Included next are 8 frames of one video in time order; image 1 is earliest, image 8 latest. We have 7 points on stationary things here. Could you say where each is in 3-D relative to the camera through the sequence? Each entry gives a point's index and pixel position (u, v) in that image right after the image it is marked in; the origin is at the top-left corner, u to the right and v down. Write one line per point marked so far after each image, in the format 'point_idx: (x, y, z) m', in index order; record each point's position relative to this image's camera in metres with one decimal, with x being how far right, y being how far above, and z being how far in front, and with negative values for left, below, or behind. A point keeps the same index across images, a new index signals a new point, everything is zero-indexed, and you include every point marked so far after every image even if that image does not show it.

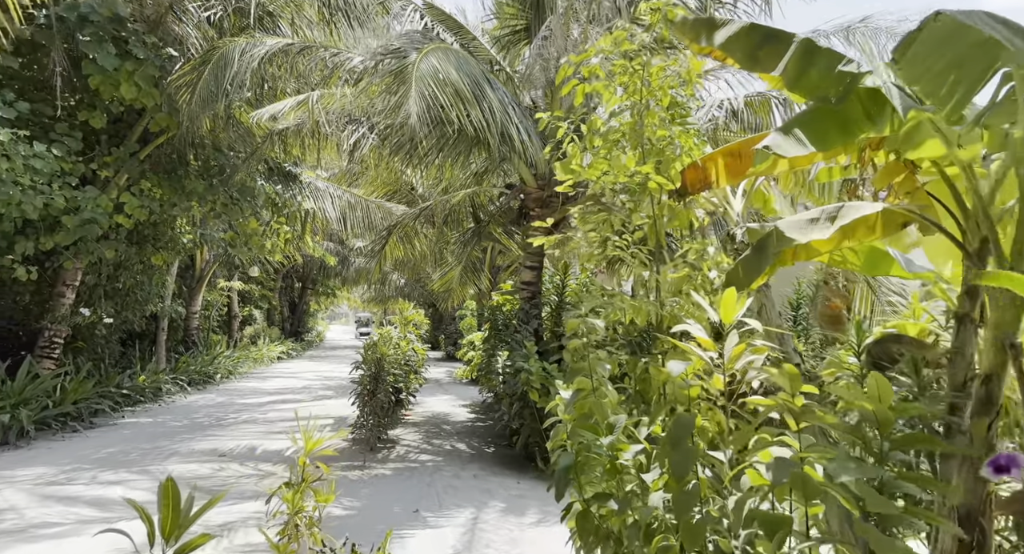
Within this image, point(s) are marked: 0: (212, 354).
0: (-4.7, -1.2, +10.2) m
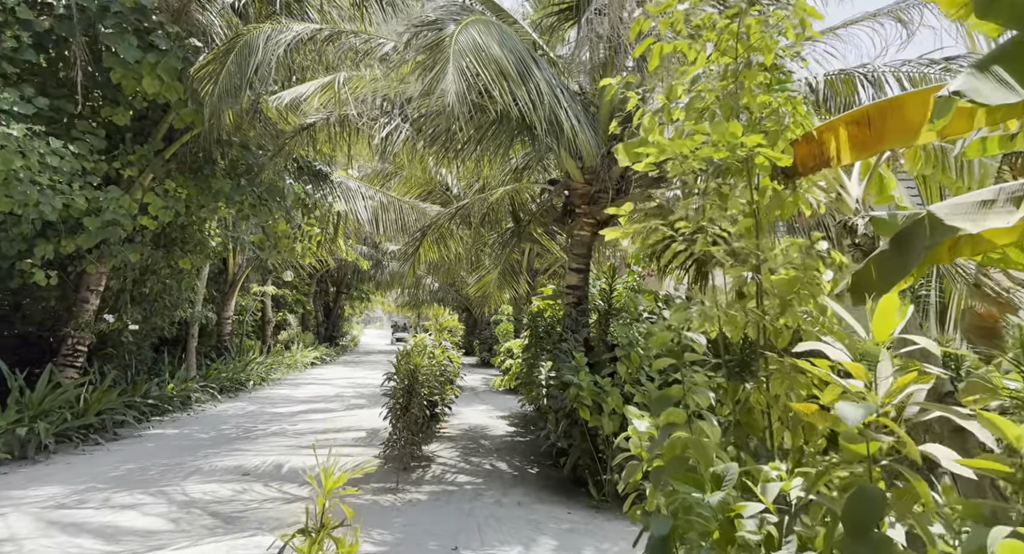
0: (-4.1, -1.3, +10.0) m
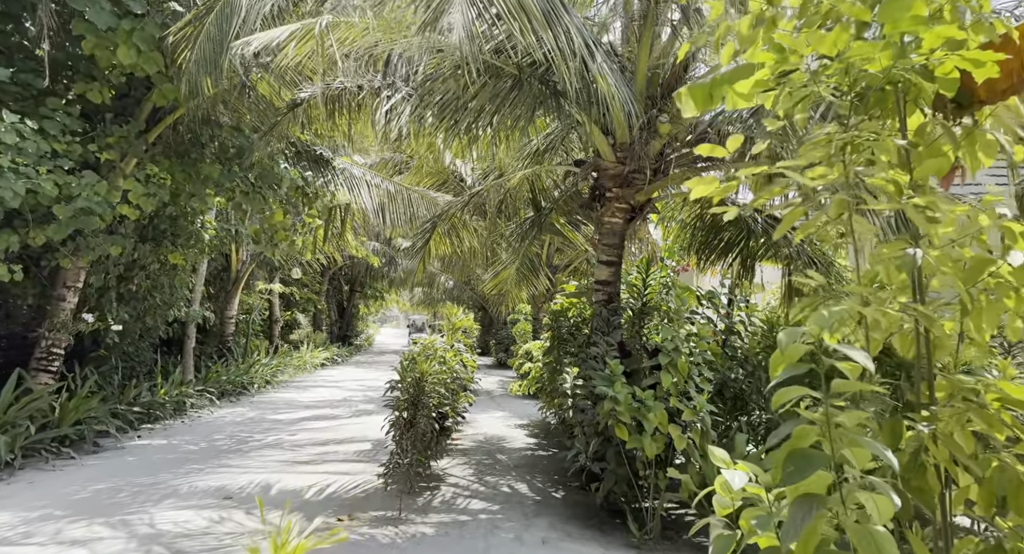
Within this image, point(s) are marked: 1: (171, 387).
0: (-3.9, -1.2, +9.5) m
1: (-3.7, -1.2, +7.0) m
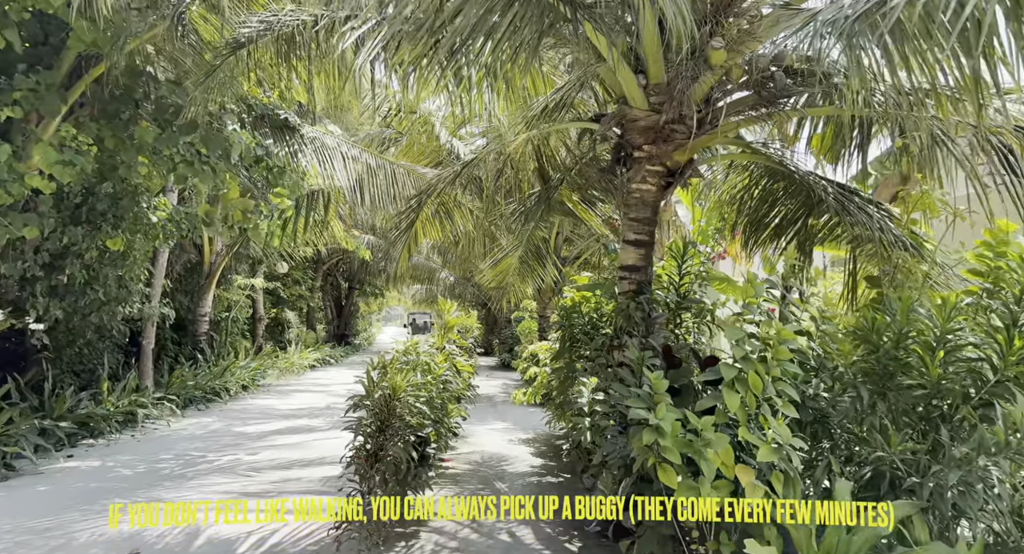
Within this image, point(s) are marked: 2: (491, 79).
0: (-3.8, -1.2, +8.5) m
1: (-3.7, -1.1, +6.1) m
2: (-0.1, +1.0, +3.1) m
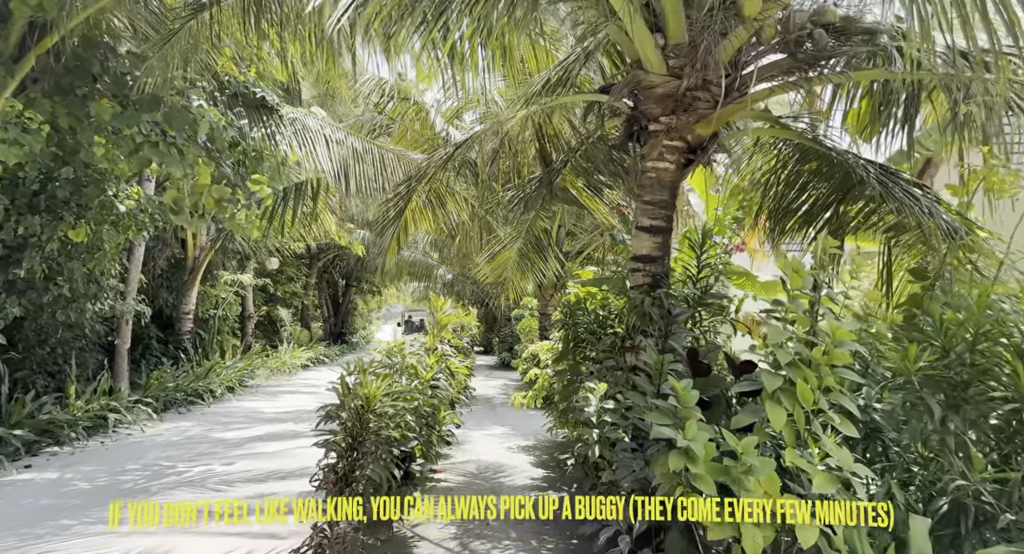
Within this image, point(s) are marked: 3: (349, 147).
0: (-3.8, -1.1, +8.1) m
1: (-3.7, -1.1, +5.7) m
2: (-0.1, +1.0, +2.7) m
3: (-1.2, +1.0, +4.9) m
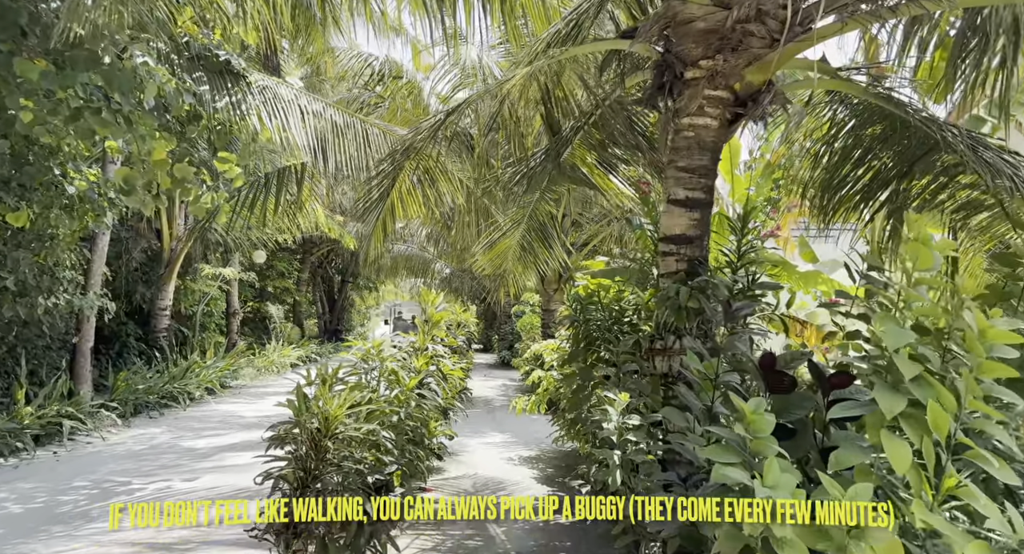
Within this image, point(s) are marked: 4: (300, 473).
0: (-3.8, -1.0, +7.6) m
1: (-3.7, -1.0, +5.1) m
2: (-0.1, +1.1, +2.1) m
3: (-1.2, +1.1, +4.3) m
4: (-0.7, -0.6, +2.1) m
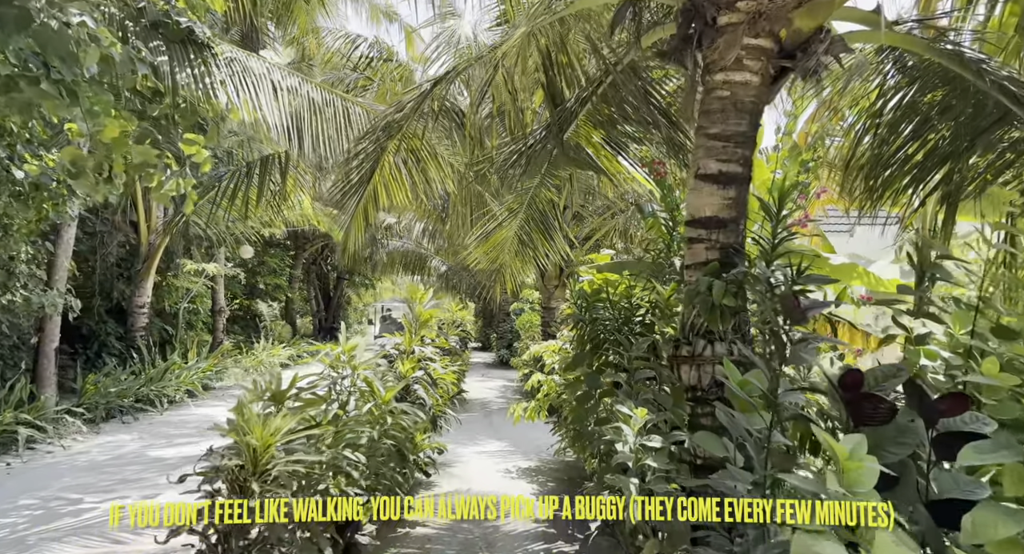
0: (-3.8, -1.0, +7.1) m
1: (-3.7, -1.0, +4.7) m
2: (-0.1, +1.1, +1.7) m
3: (-1.3, +1.1, +3.9) m
4: (-0.7, -0.6, +1.7) m
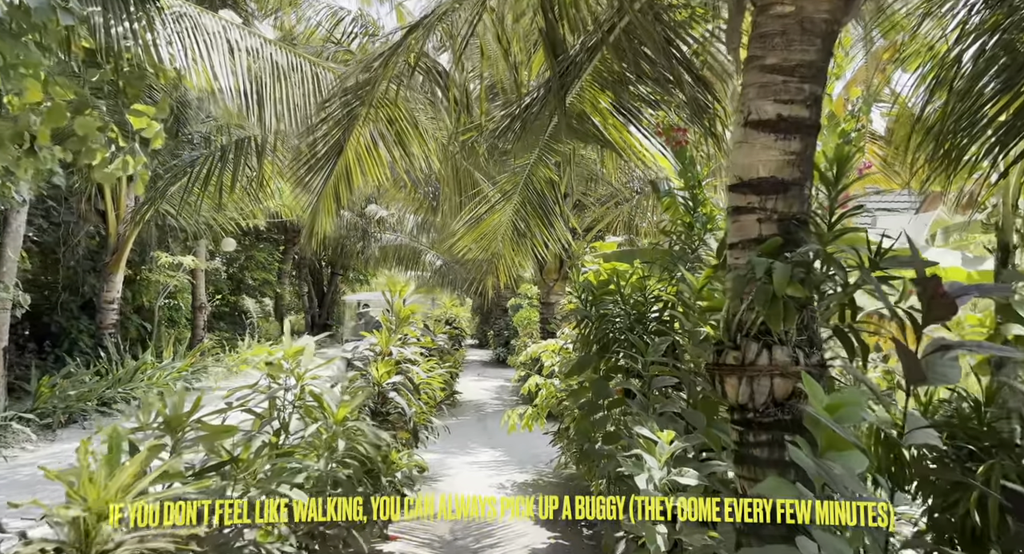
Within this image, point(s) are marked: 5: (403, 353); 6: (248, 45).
0: (-3.9, -0.9, +6.6) m
1: (-3.7, -0.9, +4.2) m
2: (-0.2, +1.1, +1.2) m
3: (-1.3, +1.1, +3.4) m
4: (-0.7, -0.6, +1.2) m
5: (-0.6, -0.4, +3.3) m
6: (-1.4, +1.2, +3.4) m
